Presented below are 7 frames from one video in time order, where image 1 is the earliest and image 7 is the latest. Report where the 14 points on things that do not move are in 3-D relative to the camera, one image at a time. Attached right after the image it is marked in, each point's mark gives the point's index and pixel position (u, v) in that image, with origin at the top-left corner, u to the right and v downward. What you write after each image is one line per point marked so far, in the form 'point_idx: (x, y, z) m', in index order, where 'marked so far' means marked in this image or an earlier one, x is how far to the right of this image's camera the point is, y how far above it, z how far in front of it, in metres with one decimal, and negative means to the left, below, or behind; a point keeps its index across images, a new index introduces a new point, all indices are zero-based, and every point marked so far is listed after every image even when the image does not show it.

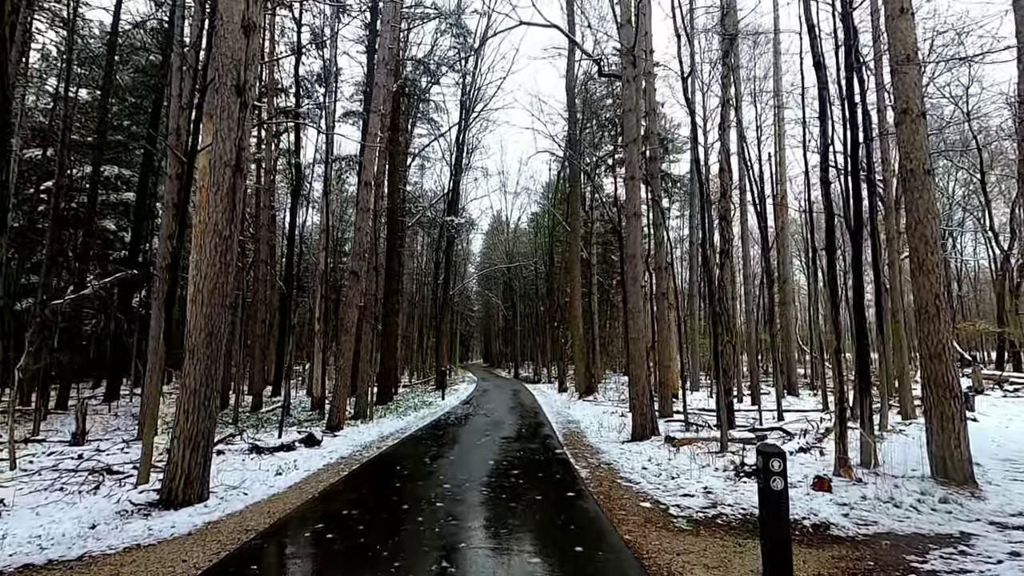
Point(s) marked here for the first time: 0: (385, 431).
0: (-2.6, -2.9, +11.8) m
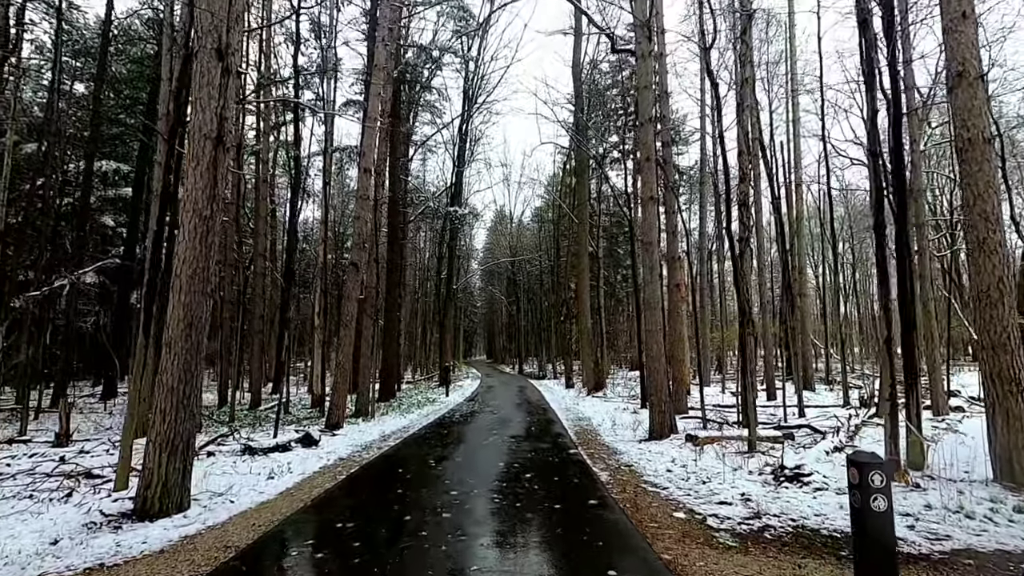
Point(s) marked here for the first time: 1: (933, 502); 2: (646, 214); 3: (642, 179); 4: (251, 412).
0: (-2.4, -2.7, +11.2) m
1: (+3.4, -1.7, +4.7) m
2: (+2.3, +1.3, +10.0) m
3: (+2.3, +1.8, +10.0) m
4: (-7.0, -3.3, +15.7) m
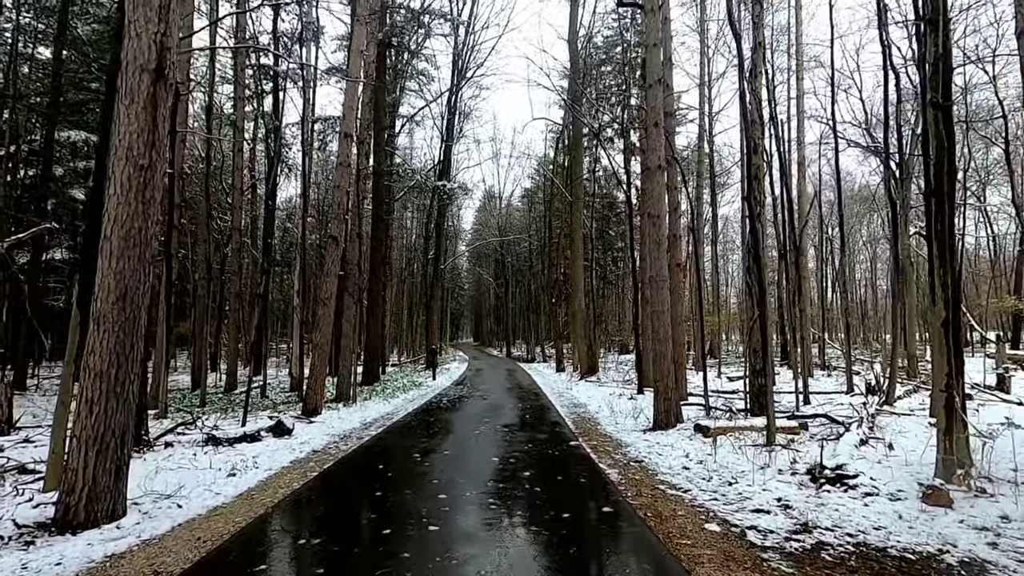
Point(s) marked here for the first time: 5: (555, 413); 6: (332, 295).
0: (-2.6, -2.3, +10.4) m
1: (+3.4, -1.5, +4.0) m
2: (+2.2, +1.7, +9.1) m
3: (+2.2, +2.2, +9.2) m
4: (-7.3, -2.7, +14.8) m
5: (+0.8, -2.2, +10.3) m
6: (-3.5, -0.2, +11.4) m
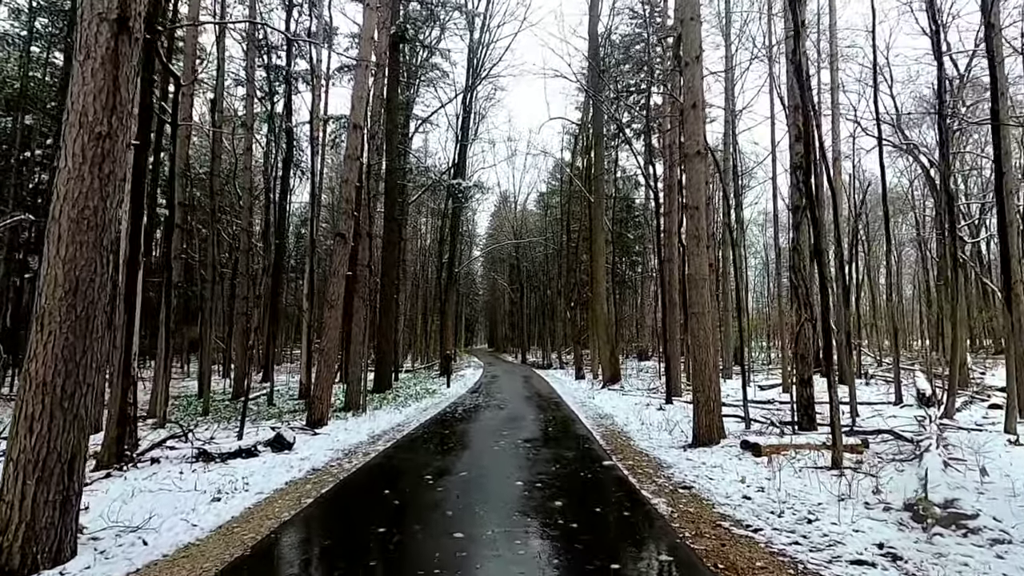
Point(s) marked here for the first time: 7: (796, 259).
0: (-2.2, -2.3, +9.6) m
1: (+3.6, -1.5, +3.0) m
2: (+2.5, +1.7, +8.2) m
3: (+2.5, +2.2, +8.3) m
4: (-6.8, -2.8, +14.1) m
5: (+1.1, -2.2, +9.4) m
6: (-3.1, -0.2, +10.6) m
7: (+4.7, +0.5, +9.6) m
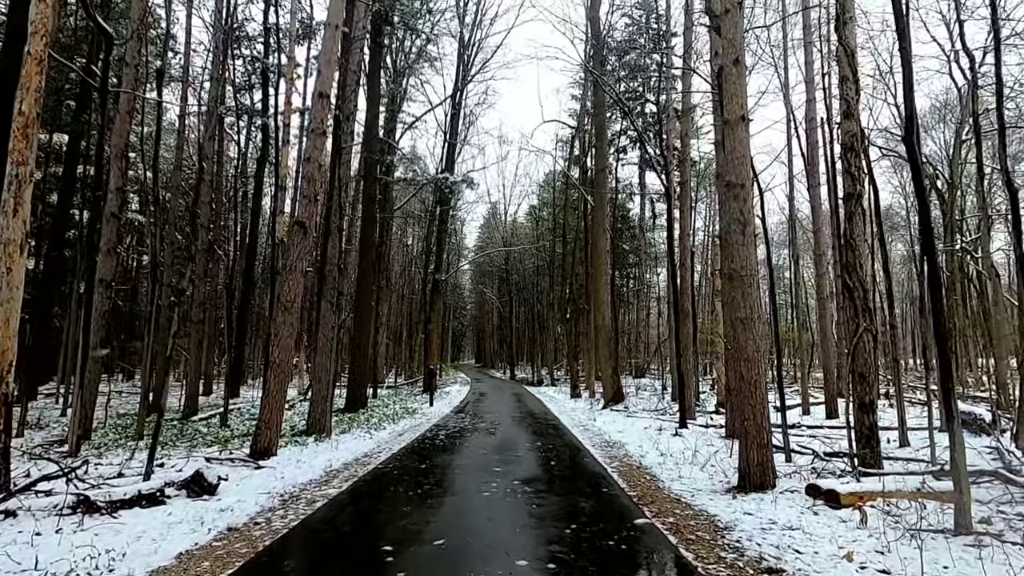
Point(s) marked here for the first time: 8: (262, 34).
0: (-2.3, -2.3, +7.8) m
1: (+3.6, -1.3, +1.3) m
2: (+2.5, +1.7, +6.6) m
3: (+2.5, +2.2, +6.7) m
4: (-7.0, -2.8, +12.1) m
5: (+1.0, -2.2, +7.7) m
6: (-3.2, -0.2, +8.8) m
7: (+4.6, +0.4, +8.0) m
8: (-8.0, +8.2, +18.7) m
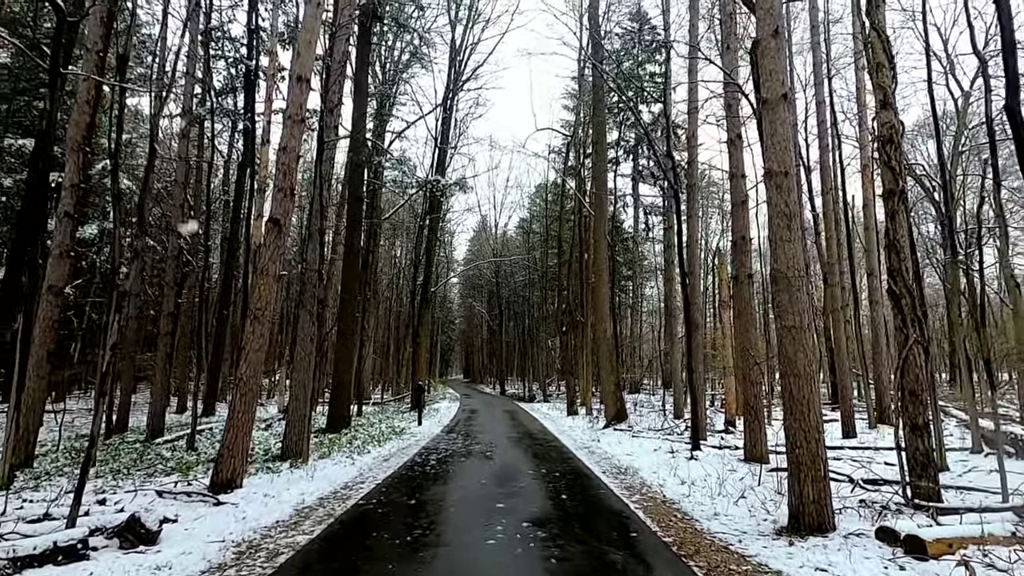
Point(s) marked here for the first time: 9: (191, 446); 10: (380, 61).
0: (-2.3, -2.3, +6.7) m
1: (+3.8, -1.2, +0.4) m
2: (+2.6, +1.6, +5.7) m
3: (+2.5, +2.2, +5.8) m
4: (-7.0, -3.0, +10.9) m
5: (+1.1, -2.3, +6.6) m
6: (-3.2, -0.3, +7.8) m
7: (+4.6, +0.3, +7.1) m
8: (-8.2, +7.9, +17.7) m
9: (-5.9, -2.9, +10.6) m
10: (-4.3, +7.4, +19.0) m
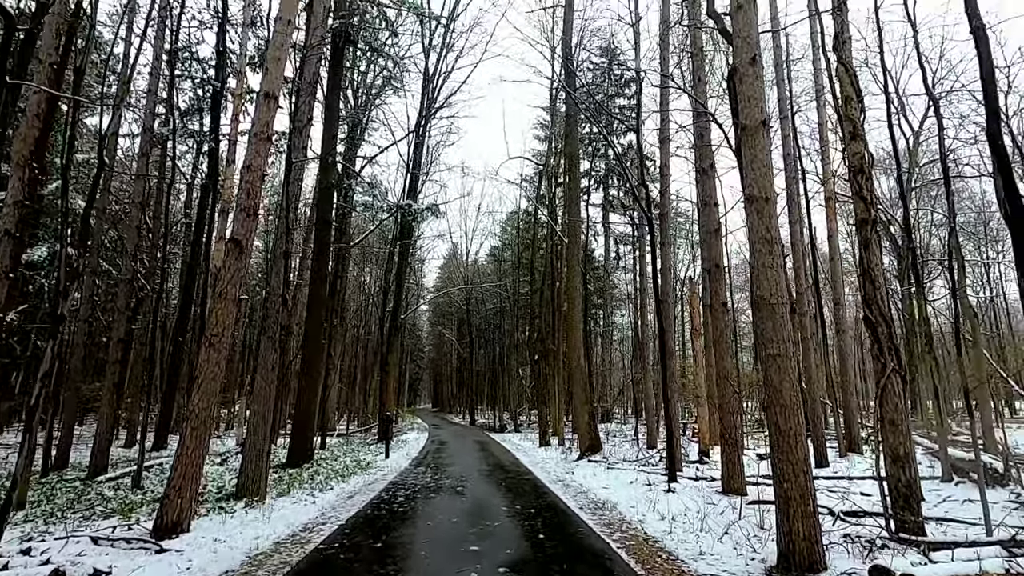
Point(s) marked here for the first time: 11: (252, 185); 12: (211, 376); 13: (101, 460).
0: (-2.6, -2.6, +6.2) m
1: (+3.8, -1.3, +0.3) m
2: (+2.3, +1.4, +5.6) m
3: (+2.3, +1.9, +5.7) m
4: (-7.5, -3.4, +10.1) m
5: (+0.8, -2.6, +6.3) m
6: (-3.5, -0.6, +7.3) m
7: (+4.3, 0.0, +7.1) m
8: (-9.0, +7.1, +17.4) m
9: (-6.4, -3.3, +9.9) m
10: (-5.2, +6.5, +18.8) m
11: (-3.4, +1.3, +7.7) m
12: (-3.6, -1.0, +7.1) m
13: (-8.8, -3.7, +12.4) m
